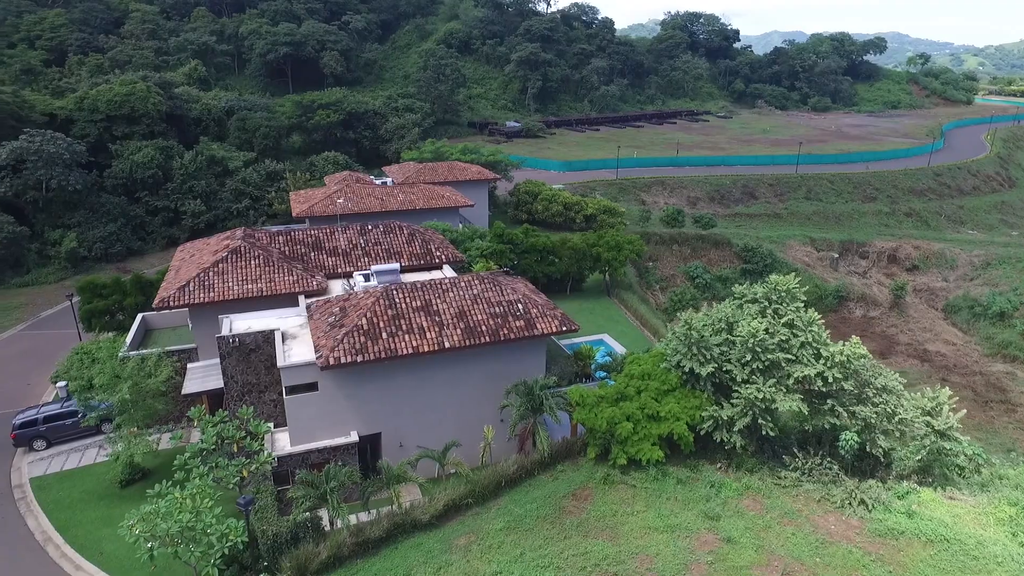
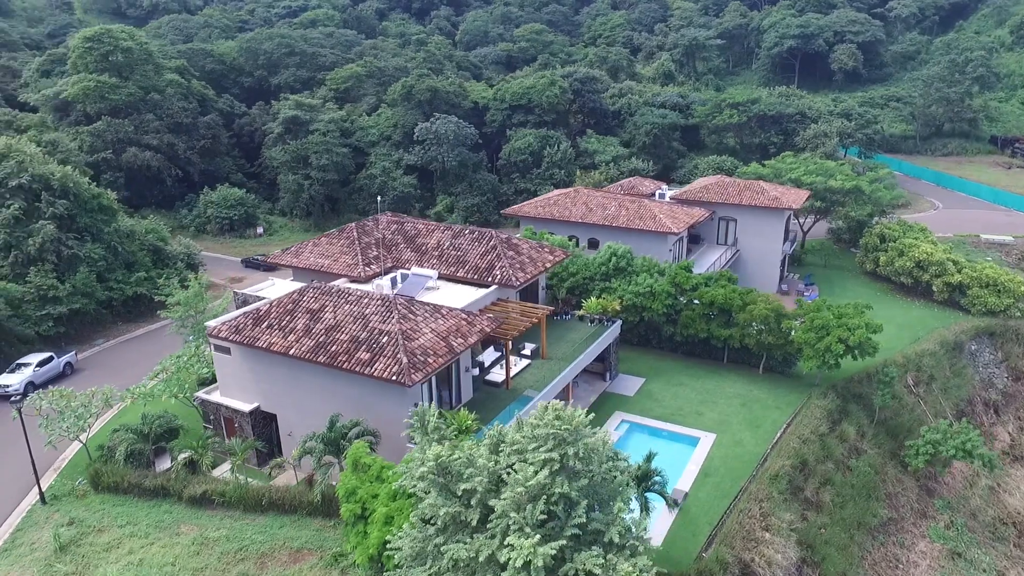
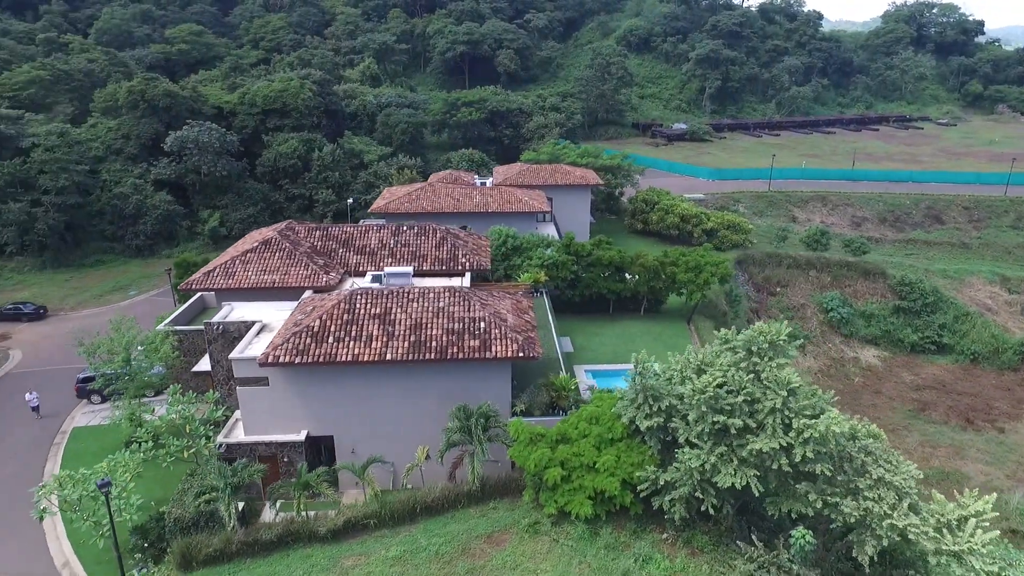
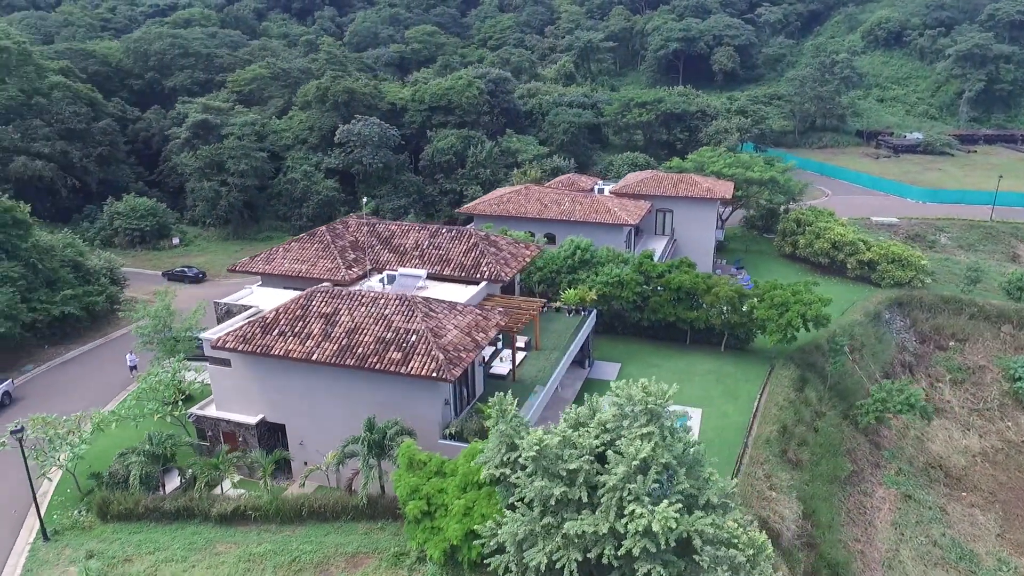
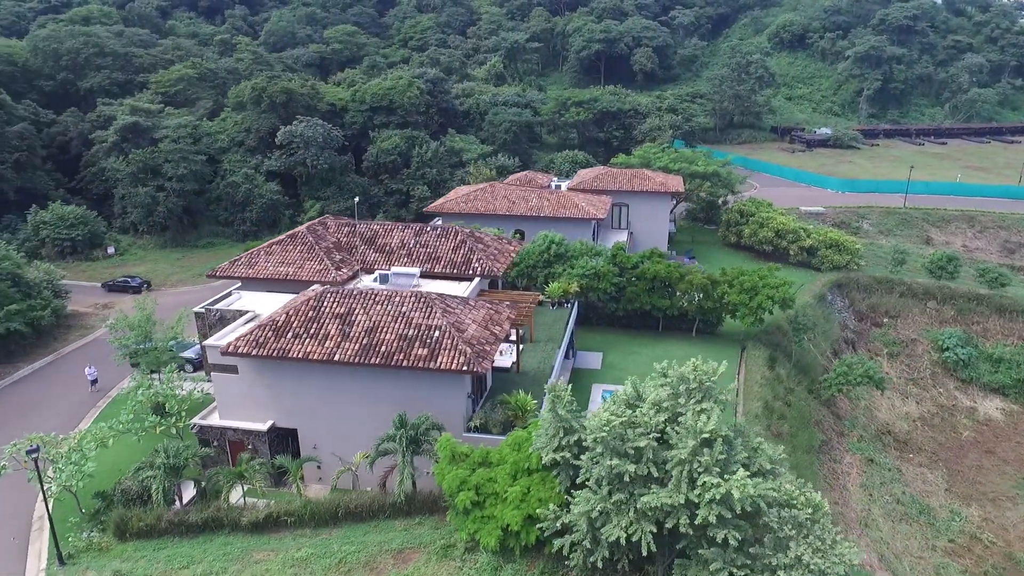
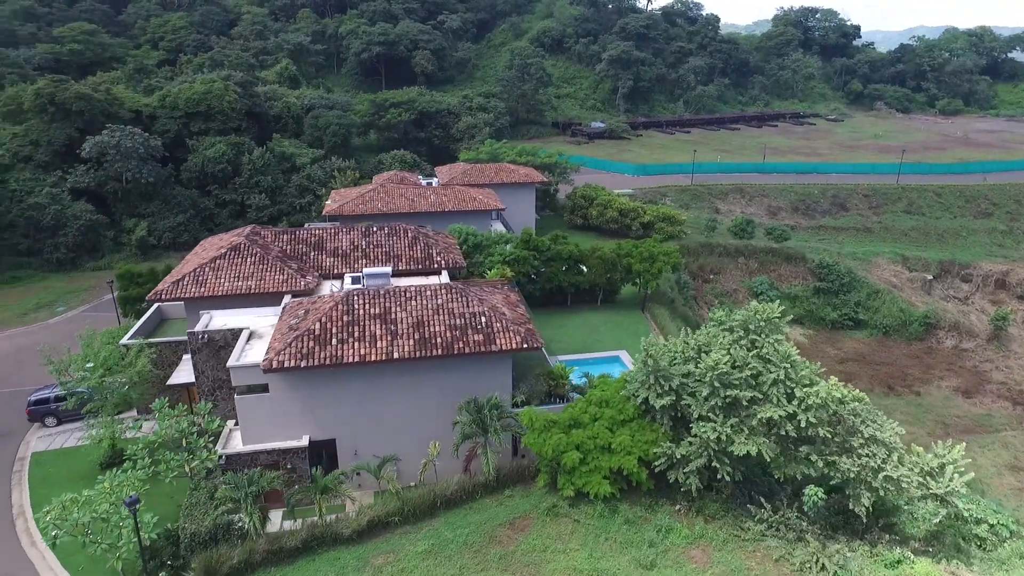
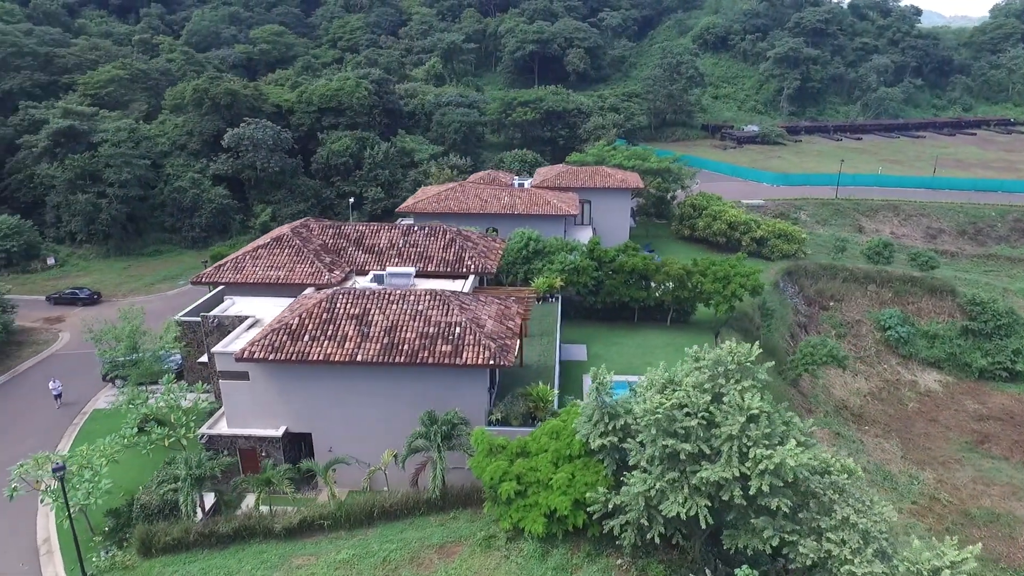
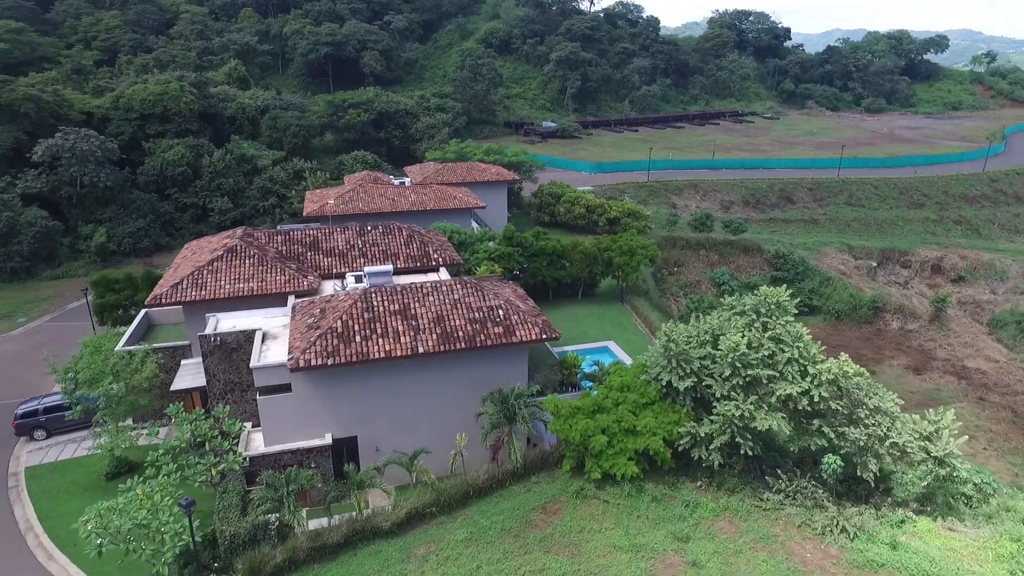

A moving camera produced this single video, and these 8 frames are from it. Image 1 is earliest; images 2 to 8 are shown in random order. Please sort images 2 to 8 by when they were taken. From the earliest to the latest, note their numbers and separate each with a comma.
8, 6, 3, 7, 5, 4, 2
